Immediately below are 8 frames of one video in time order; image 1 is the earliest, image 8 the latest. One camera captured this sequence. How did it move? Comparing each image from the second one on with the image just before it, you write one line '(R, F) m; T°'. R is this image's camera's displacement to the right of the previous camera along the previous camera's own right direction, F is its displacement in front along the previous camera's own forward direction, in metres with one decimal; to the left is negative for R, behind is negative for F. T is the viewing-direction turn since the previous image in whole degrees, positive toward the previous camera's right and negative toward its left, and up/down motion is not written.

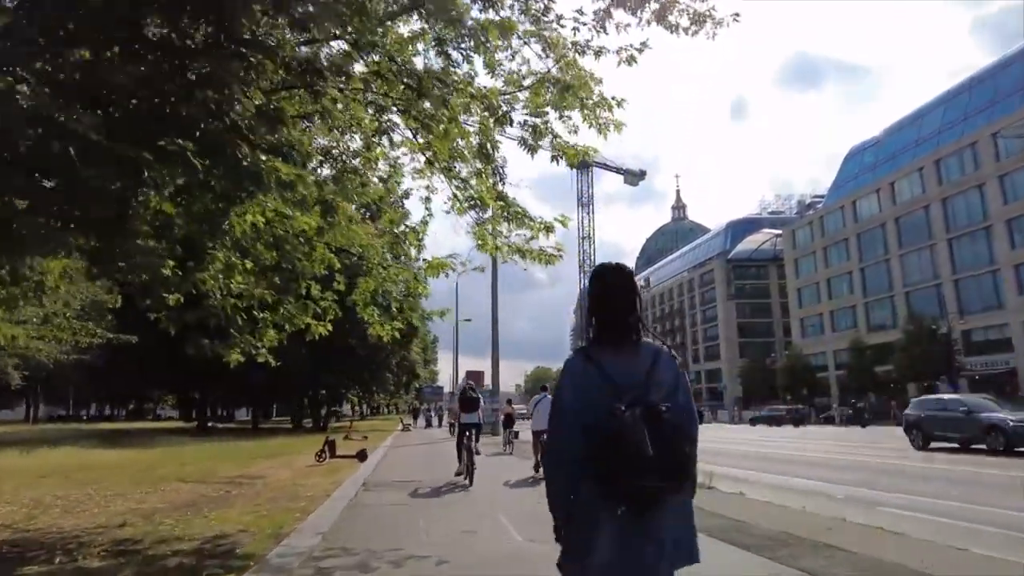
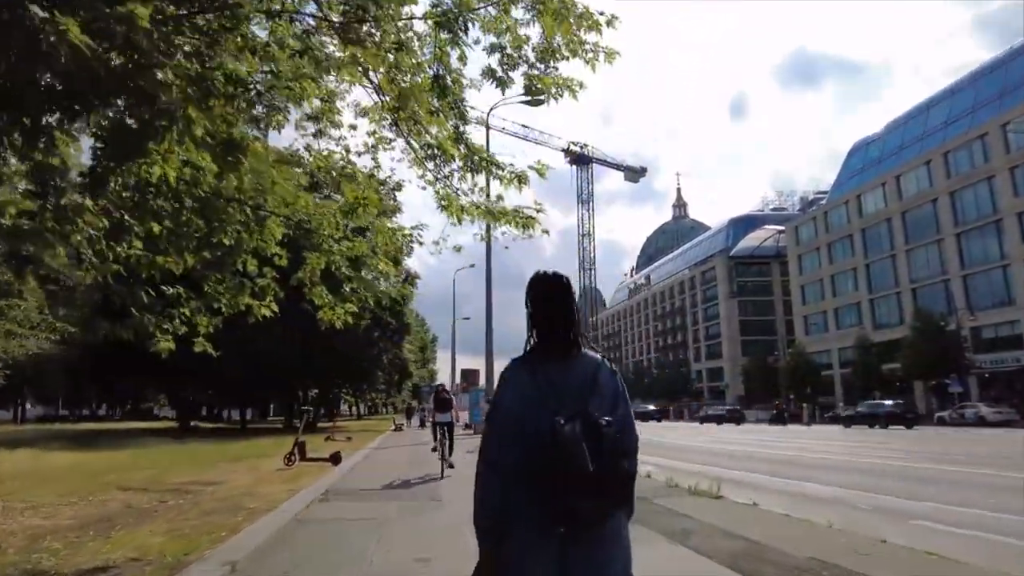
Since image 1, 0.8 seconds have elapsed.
(+0.4, +1.6) m; 0°
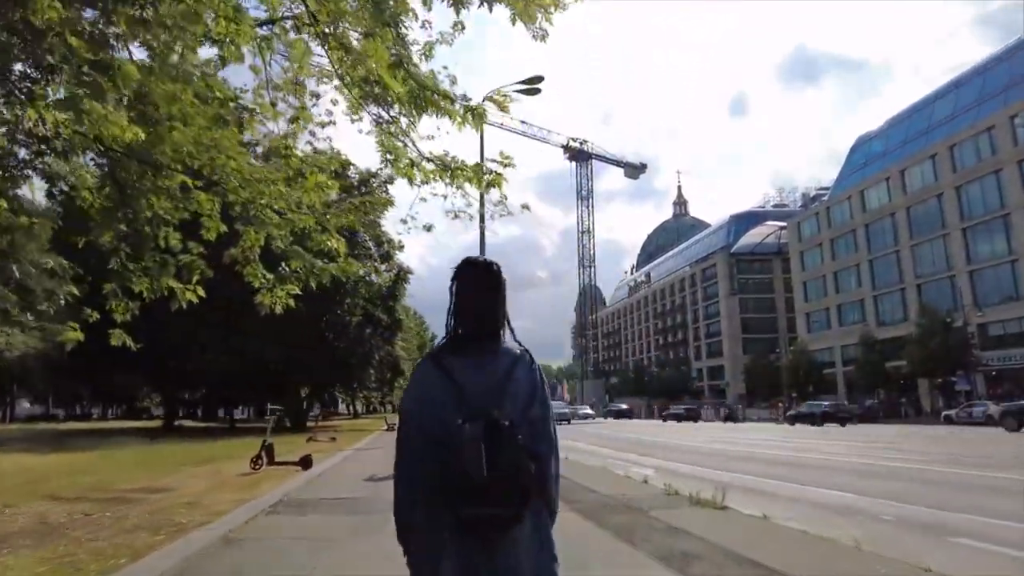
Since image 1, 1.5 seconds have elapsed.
(+0.4, +1.3) m; 0°
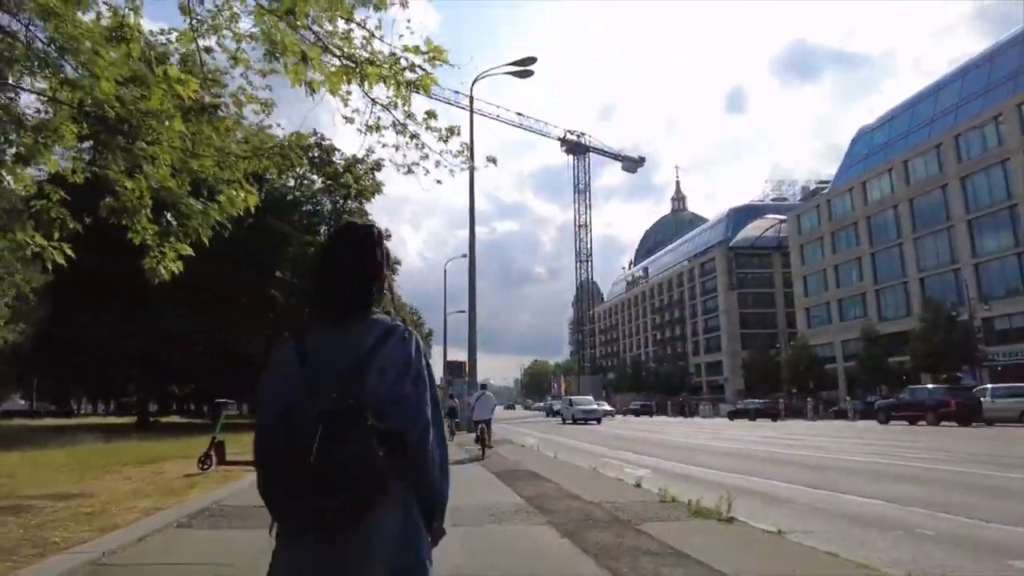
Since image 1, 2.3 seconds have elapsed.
(+0.4, +1.6) m; 0°
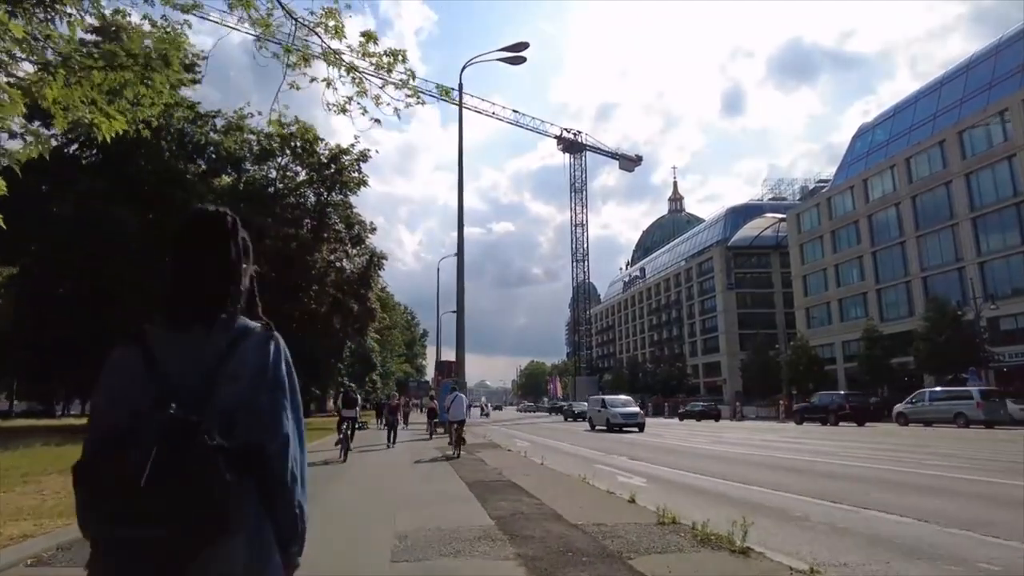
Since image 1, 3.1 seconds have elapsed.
(+0.4, +1.7) m; 0°
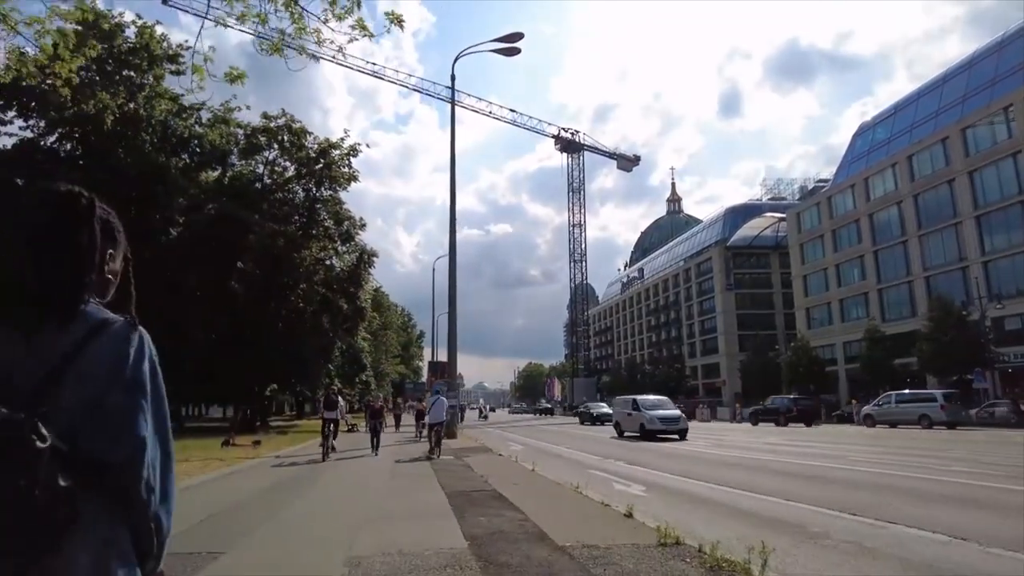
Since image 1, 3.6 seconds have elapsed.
(+0.2, +1.2) m; 0°
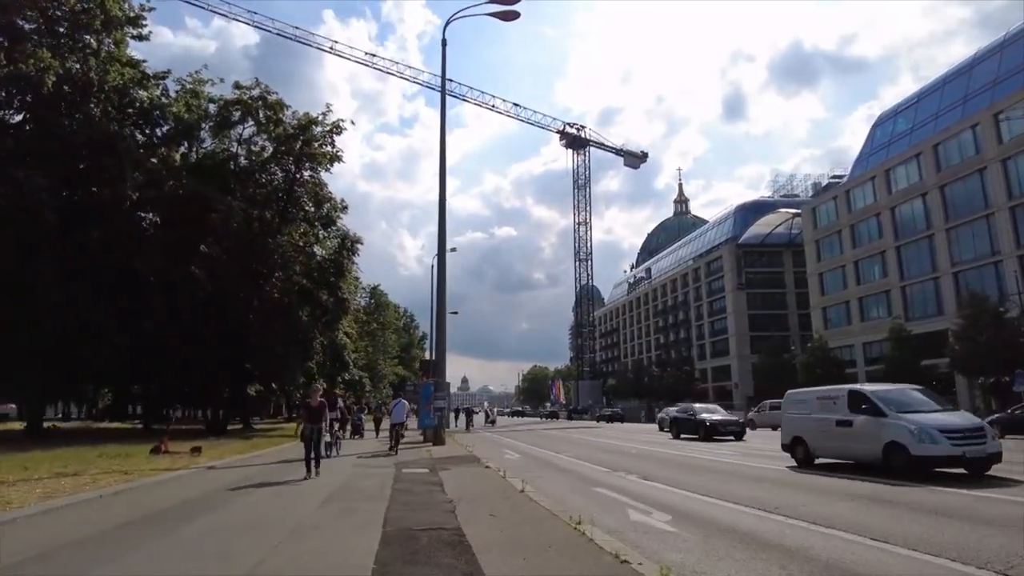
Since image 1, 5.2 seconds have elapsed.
(+0.4, +3.7) m; 0°
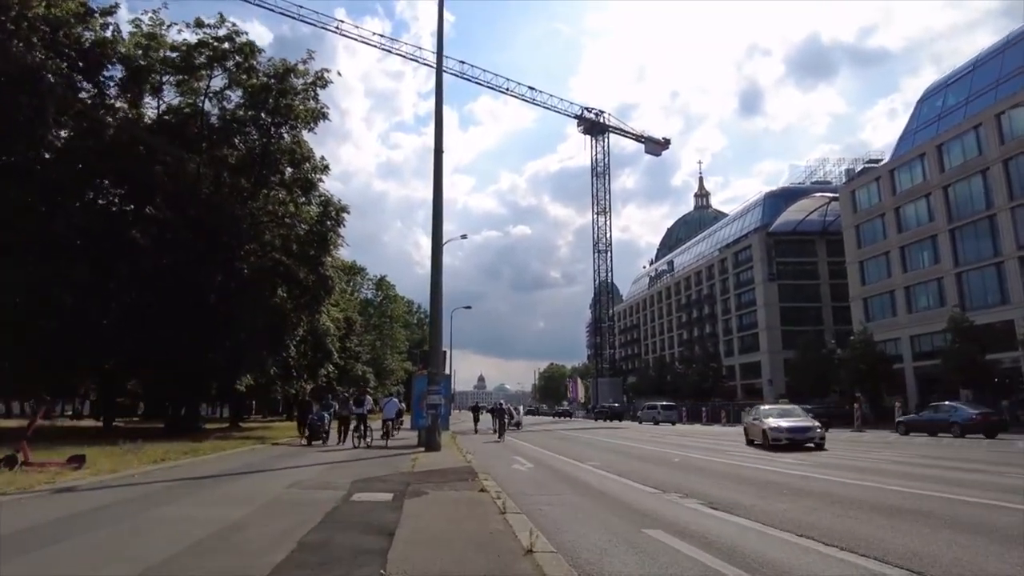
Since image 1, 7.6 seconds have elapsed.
(+0.2, +5.4) m; -1°
